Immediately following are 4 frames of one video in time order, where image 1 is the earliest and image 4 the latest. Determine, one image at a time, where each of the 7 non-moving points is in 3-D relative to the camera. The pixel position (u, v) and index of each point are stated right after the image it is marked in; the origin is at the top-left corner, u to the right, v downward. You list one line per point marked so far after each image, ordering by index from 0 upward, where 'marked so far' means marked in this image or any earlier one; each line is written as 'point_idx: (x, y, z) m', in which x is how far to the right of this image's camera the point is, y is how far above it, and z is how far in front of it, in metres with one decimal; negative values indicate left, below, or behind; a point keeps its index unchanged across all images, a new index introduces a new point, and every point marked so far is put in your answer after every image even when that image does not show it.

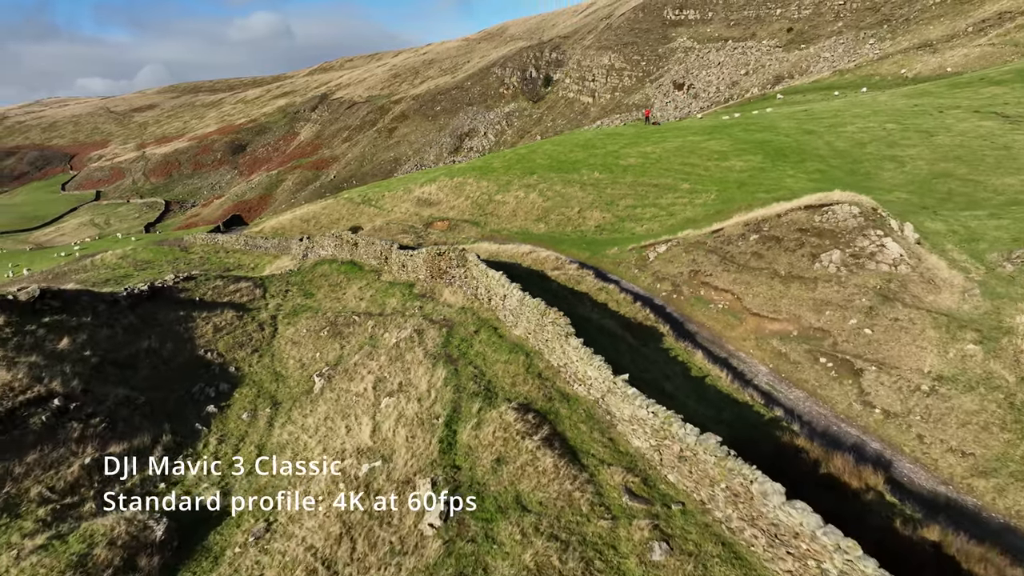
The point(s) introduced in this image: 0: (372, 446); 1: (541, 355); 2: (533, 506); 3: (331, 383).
0: (-3.2, -3.6, +12.3) m
1: (+0.8, -1.6, +14.3) m
2: (+0.3, -3.6, +9.5) m
3: (-5.8, -3.1, +16.9) m
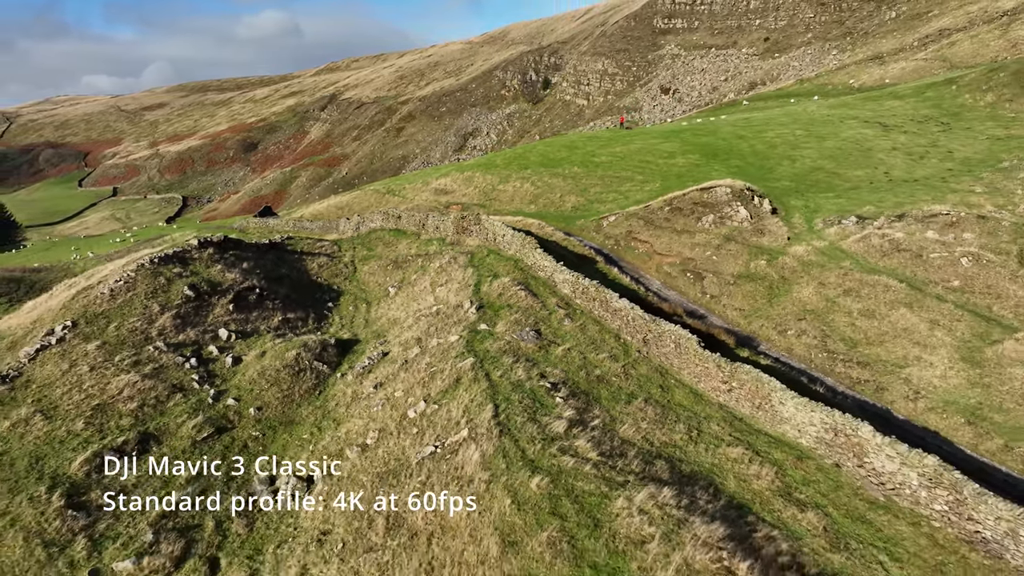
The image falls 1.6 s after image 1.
0: (-3.4, -0.7, +24.6) m
1: (+0.5, +1.3, +26.5) m
2: (0.0, -0.7, +21.7) m
3: (-6.0, -0.1, +29.2) m
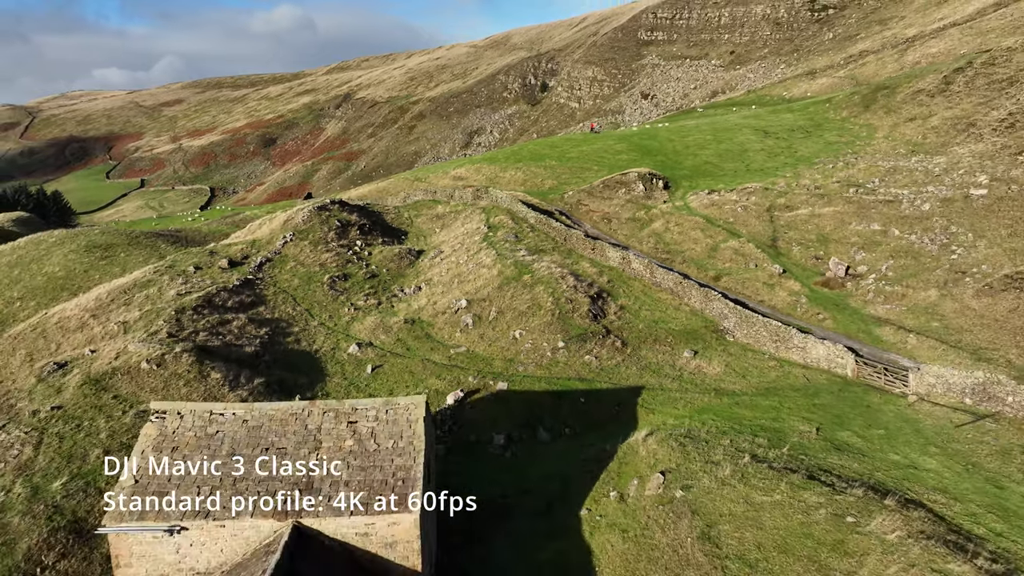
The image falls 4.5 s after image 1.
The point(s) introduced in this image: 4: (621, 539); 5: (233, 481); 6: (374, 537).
0: (-4.0, +5.0, +47.2) m
1: (0.0, +6.9, +49.1) m
2: (-0.5, +4.9, +44.3) m
3: (-6.5, +5.5, +51.8) m
4: (+3.1, -7.0, +15.6) m
5: (-6.3, -4.3, +12.3) m
6: (-3.0, -5.4, +12.0) m
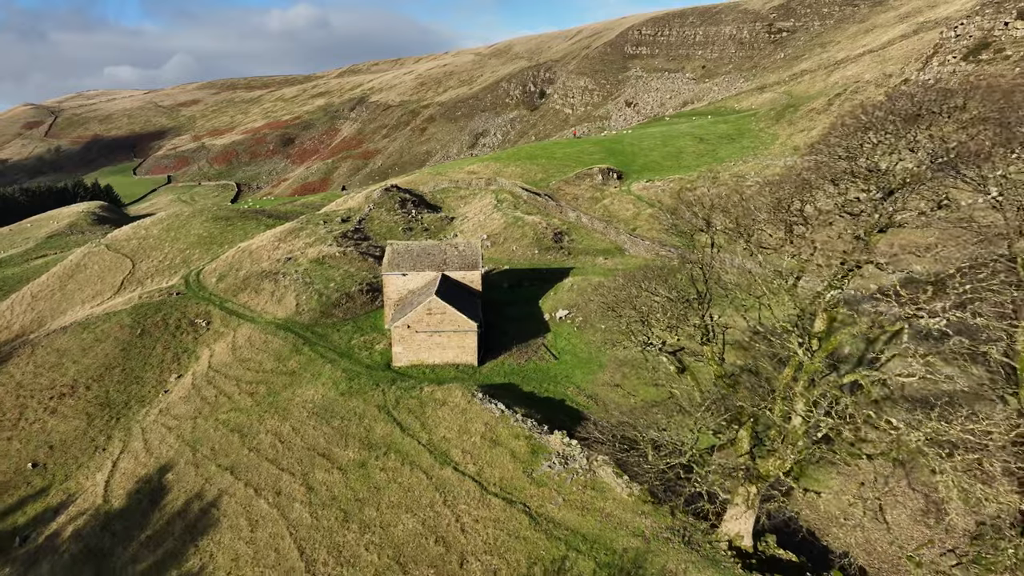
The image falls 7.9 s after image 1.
0: (-3.9, +11.0, +72.2) m
1: (+0.1, +13.0, +74.1) m
2: (-0.5, +10.9, +69.4) m
3: (-6.4, +11.6, +76.8) m
4: (+3.0, -1.0, +40.6) m
5: (-6.4, +1.7, +37.4) m
6: (-3.1, +0.6, +37.1) m
